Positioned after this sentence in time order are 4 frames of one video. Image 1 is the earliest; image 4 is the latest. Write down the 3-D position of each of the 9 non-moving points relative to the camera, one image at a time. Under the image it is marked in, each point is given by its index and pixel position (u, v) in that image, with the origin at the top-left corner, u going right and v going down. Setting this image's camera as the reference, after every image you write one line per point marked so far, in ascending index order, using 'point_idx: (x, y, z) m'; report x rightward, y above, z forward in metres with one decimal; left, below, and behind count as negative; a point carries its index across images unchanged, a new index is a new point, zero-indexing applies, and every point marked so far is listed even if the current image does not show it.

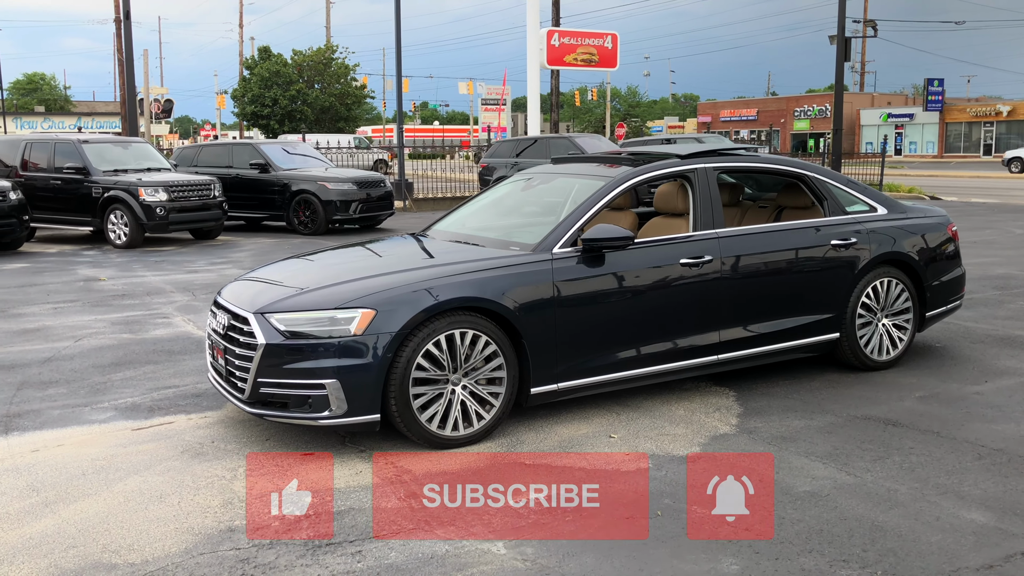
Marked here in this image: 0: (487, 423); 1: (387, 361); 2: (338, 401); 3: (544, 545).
0: (-0.1, -0.7, +4.7) m
1: (-0.6, -0.3, +4.4) m
2: (-0.8, -0.5, +4.4) m
3: (+0.1, -0.9, +3.5) m
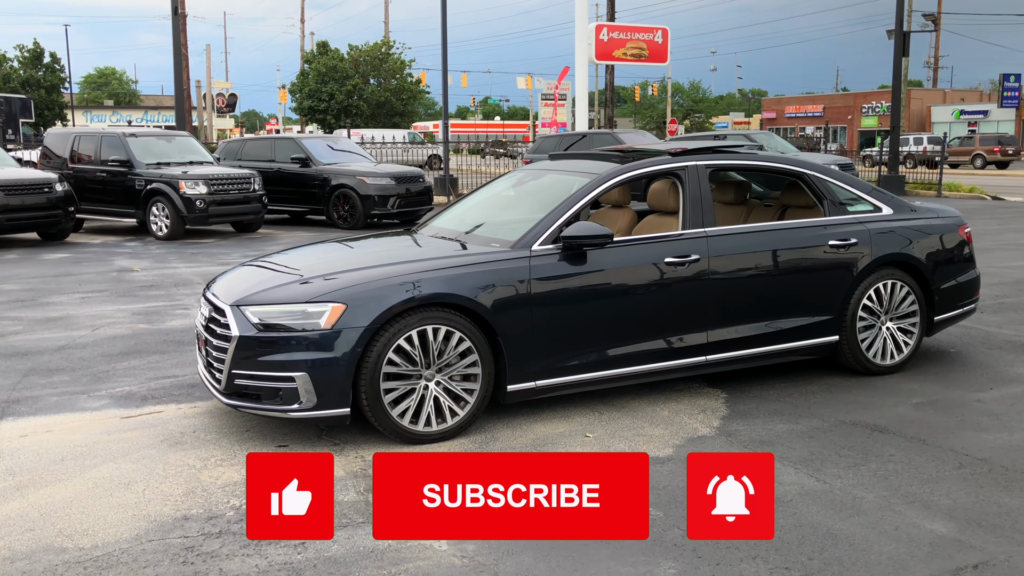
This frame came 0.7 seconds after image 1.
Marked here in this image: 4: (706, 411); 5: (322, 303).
0: (-0.3, -0.7, +4.7) m
1: (-0.7, -0.3, +4.4) m
2: (-1.0, -0.5, +4.4) m
3: (-0.1, -0.9, +3.5) m
4: (+1.1, -0.7, +5.1) m
5: (-0.9, -0.1, +4.4) m
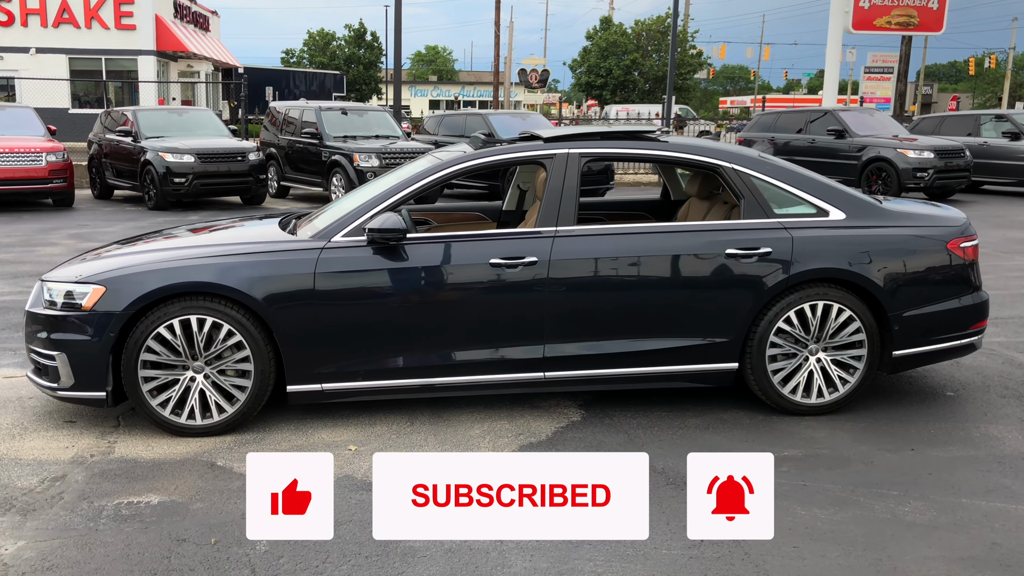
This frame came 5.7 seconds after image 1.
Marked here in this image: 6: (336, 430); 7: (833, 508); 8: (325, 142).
0: (-1.3, -0.6, +4.5) m
1: (-1.9, -0.2, +4.4) m
2: (-2.1, -0.4, +4.4) m
3: (-1.6, -0.9, +3.3) m
4: (+0.1, -0.7, +4.5) m
5: (-2.0, 0.0, +4.4) m
6: (-0.8, -0.7, +4.6) m
7: (+1.3, -0.9, +3.7) m
8: (-3.5, +2.8, +17.8) m
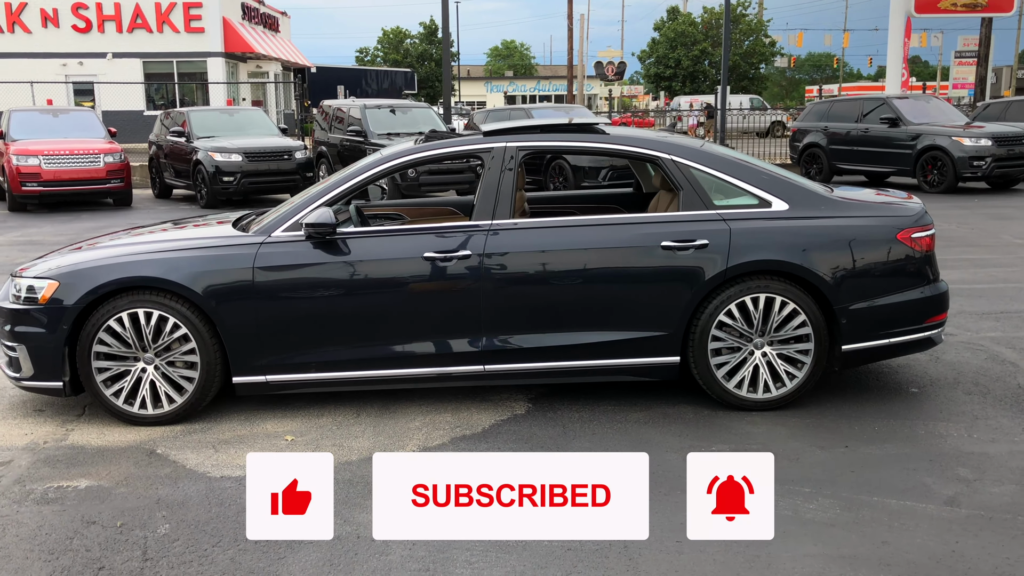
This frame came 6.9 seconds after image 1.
0: (-1.6, -0.6, +4.7) m
1: (-2.2, -0.2, +4.6) m
2: (-2.4, -0.4, +4.7) m
3: (-2.0, -0.9, +3.5) m
4: (-0.3, -0.7, +4.6) m
5: (-2.3, 0.0, +4.6) m
6: (-1.1, -0.7, +4.7) m
7: (+0.9, -0.8, +3.6) m
8: (-2.7, +2.9, +18.1) m
